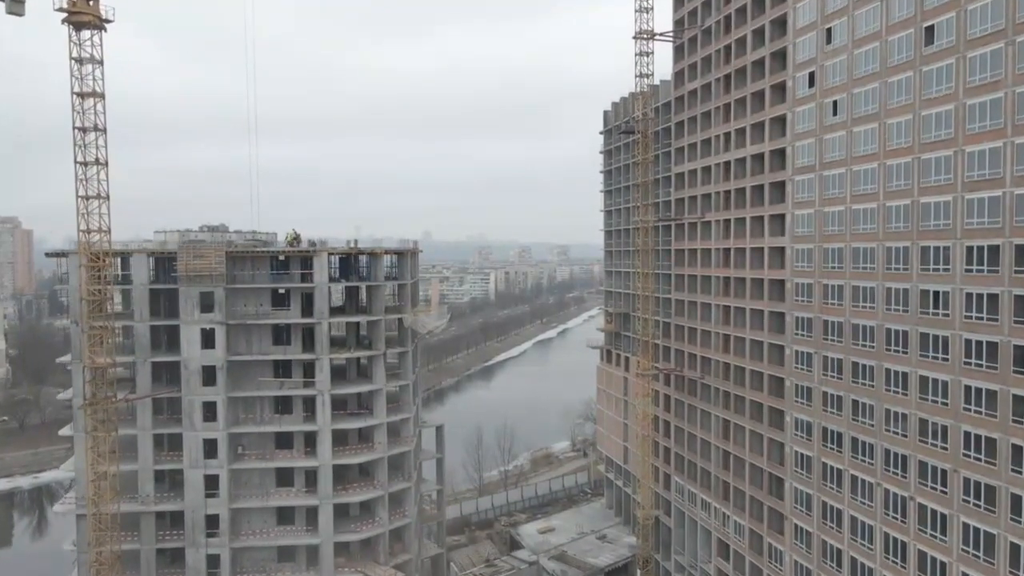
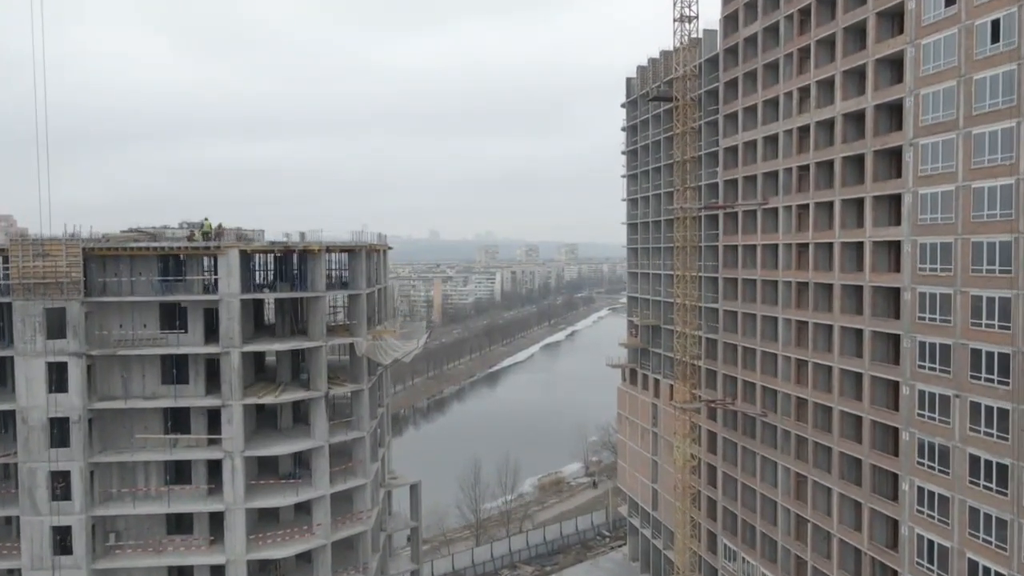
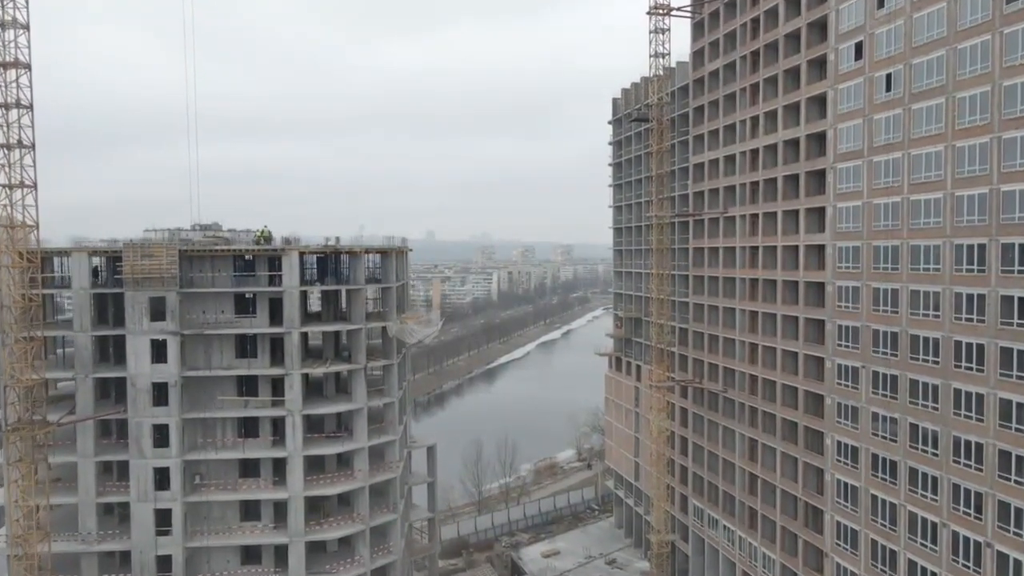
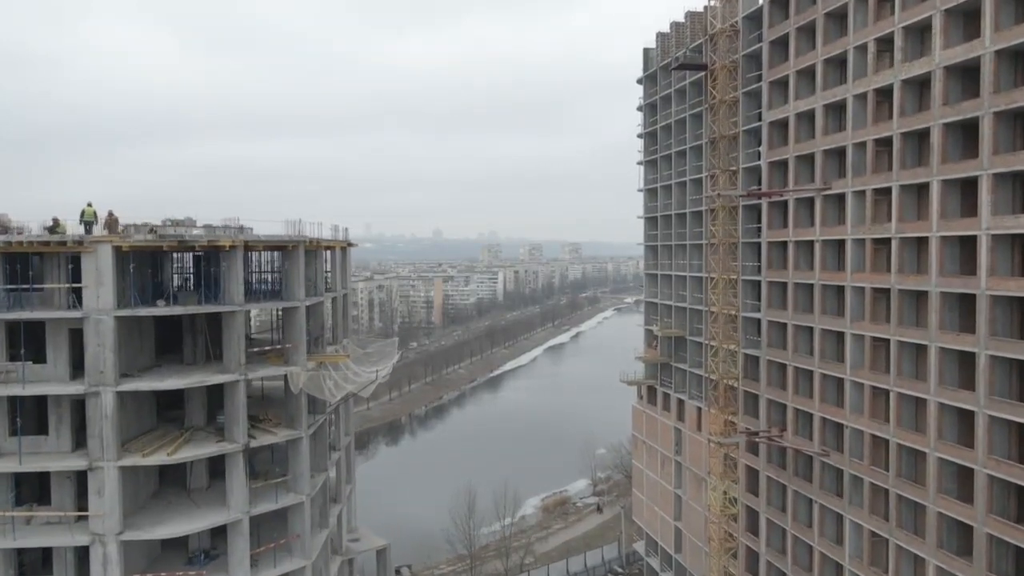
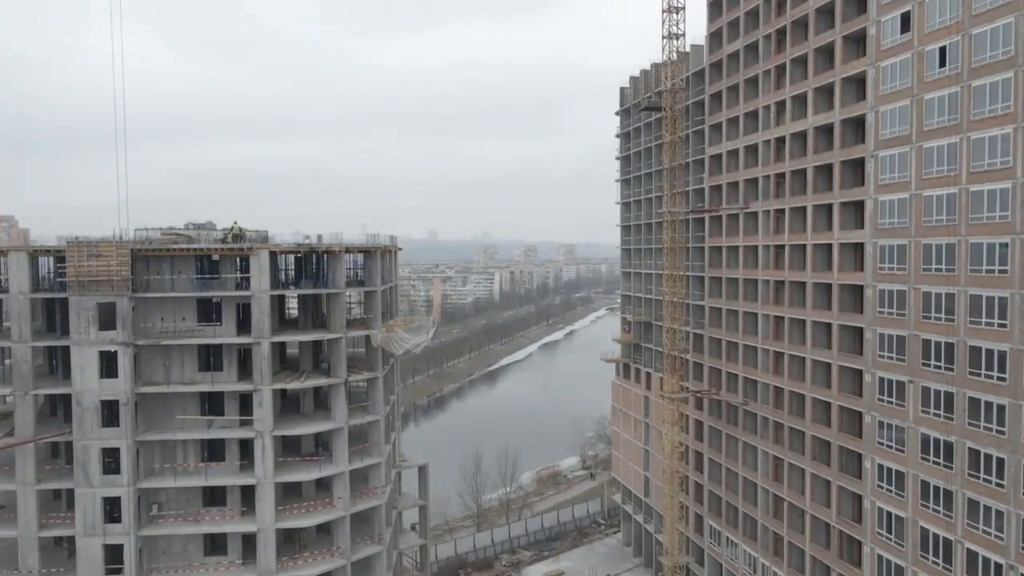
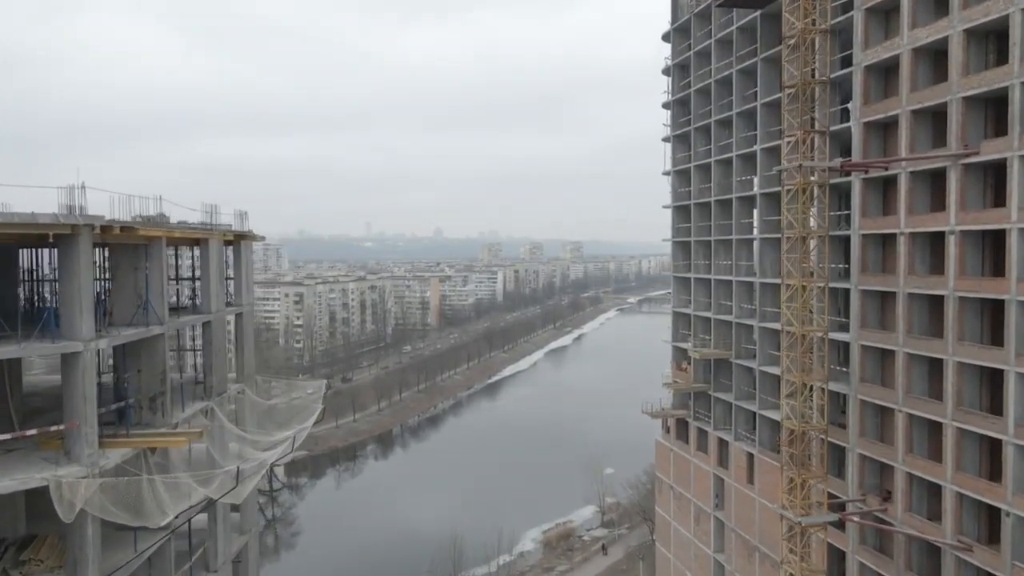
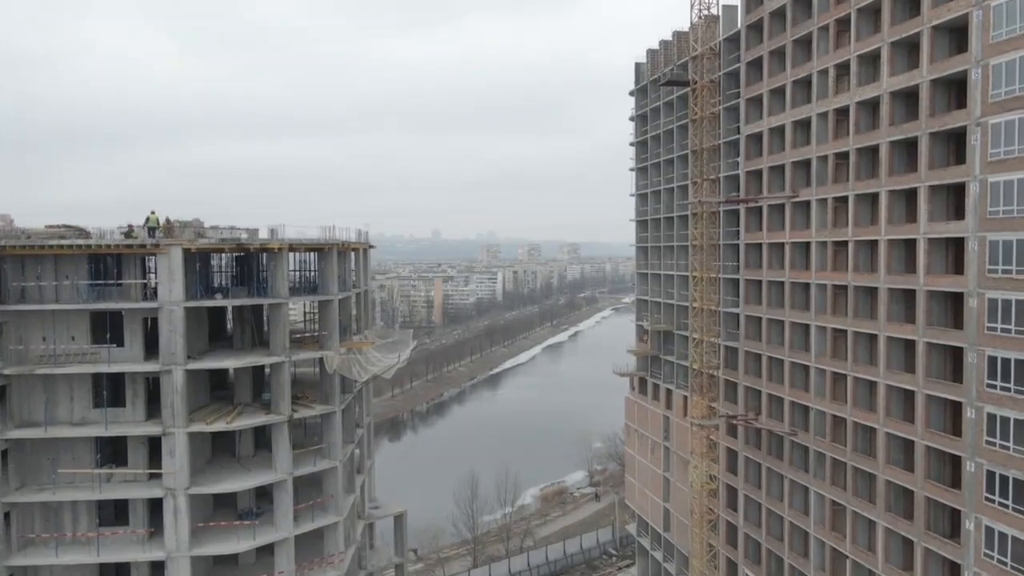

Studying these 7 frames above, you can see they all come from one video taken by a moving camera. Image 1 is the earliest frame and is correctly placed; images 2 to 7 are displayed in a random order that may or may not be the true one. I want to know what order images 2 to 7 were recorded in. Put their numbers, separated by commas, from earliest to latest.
3, 5, 2, 7, 4, 6
